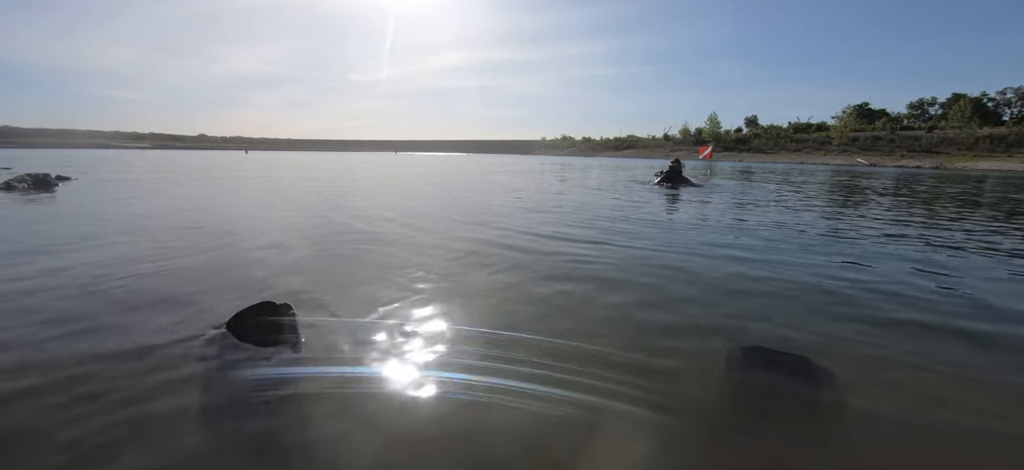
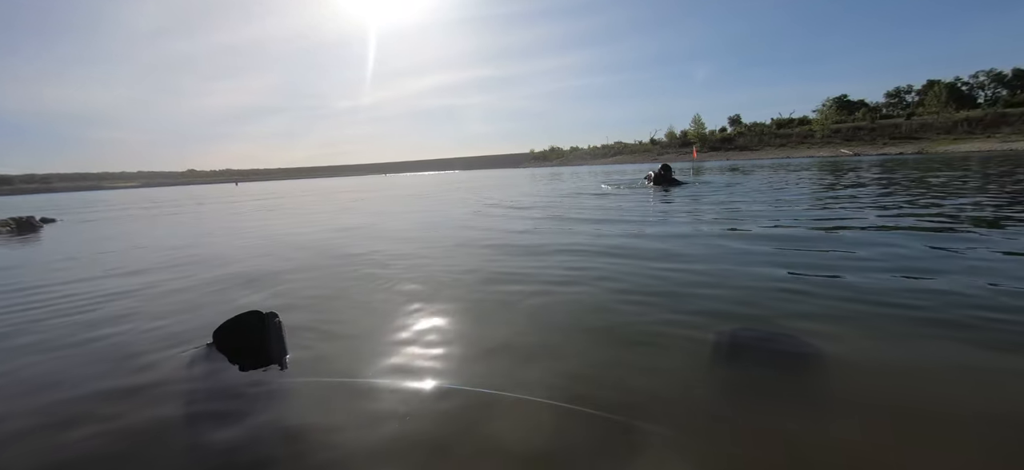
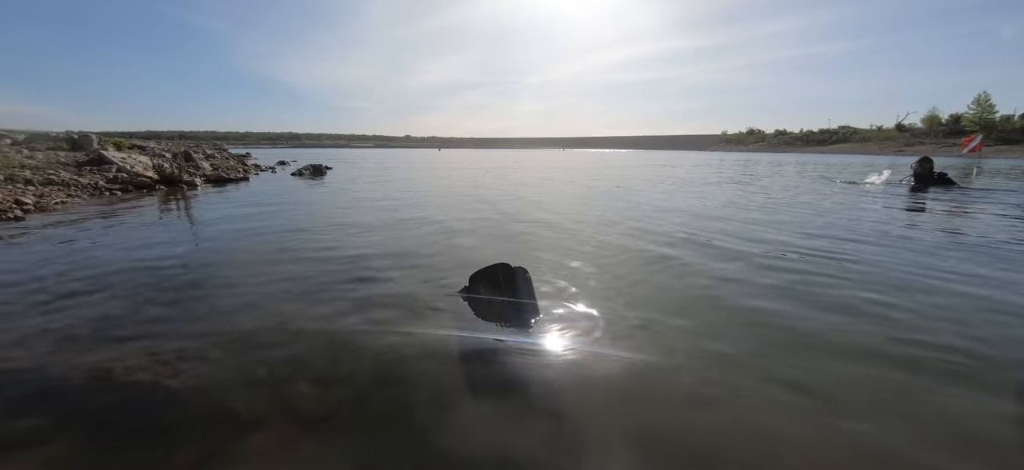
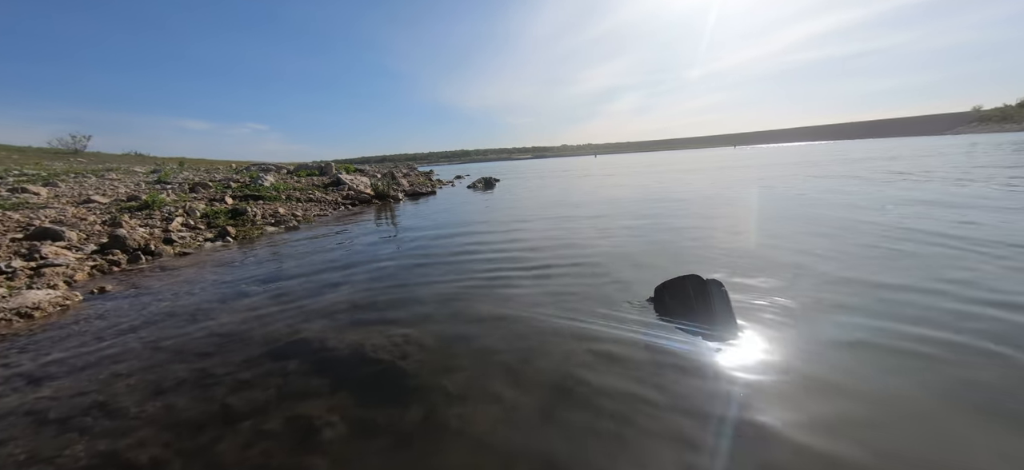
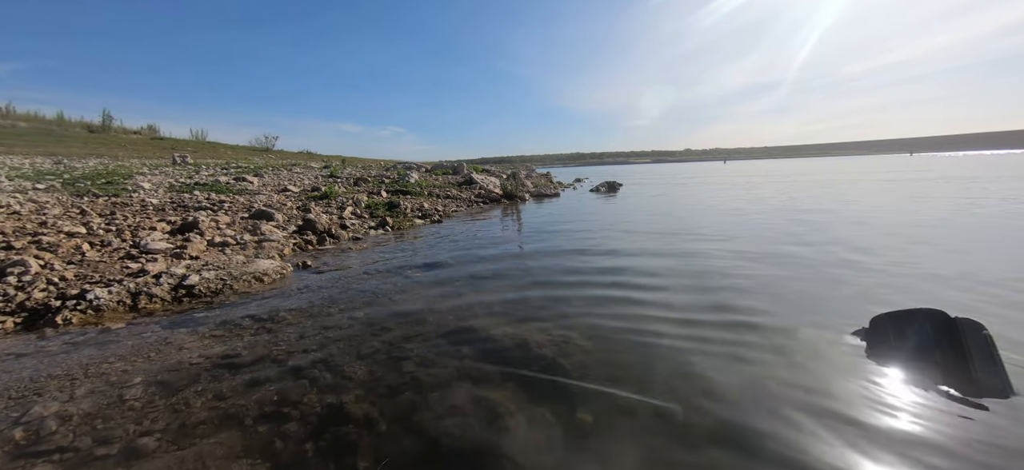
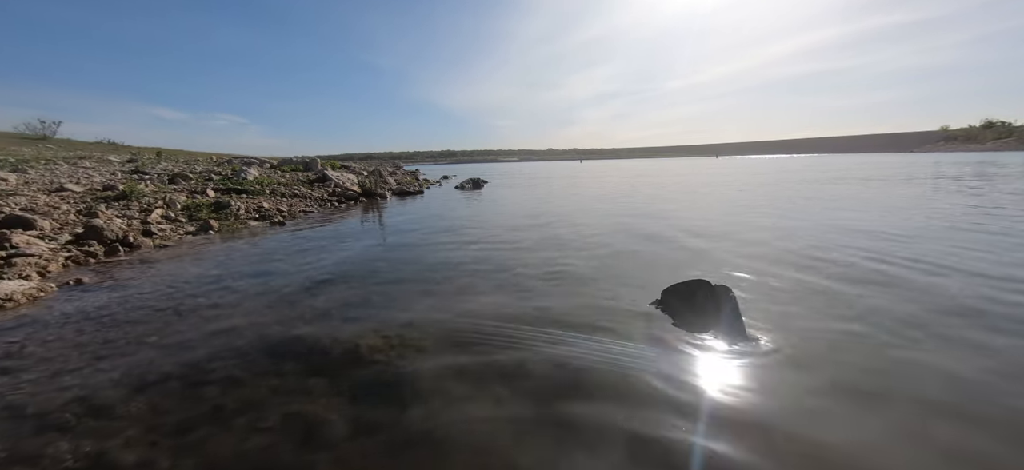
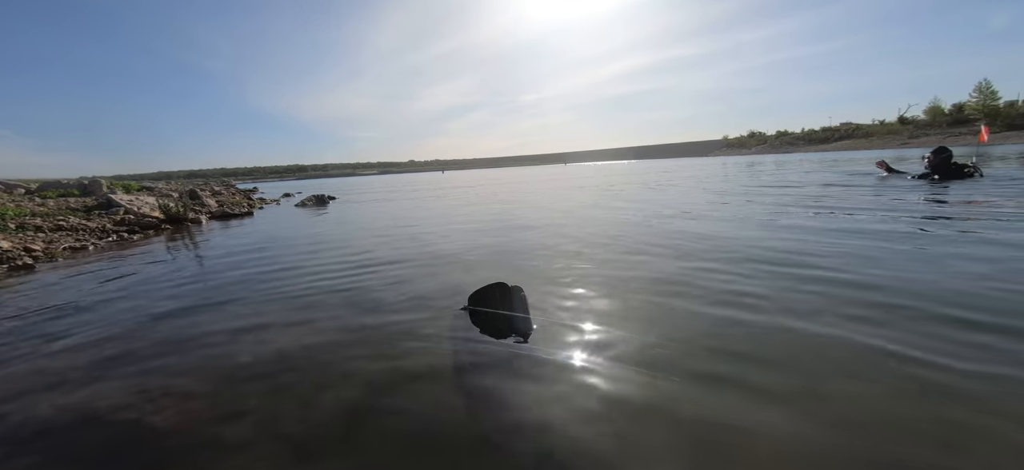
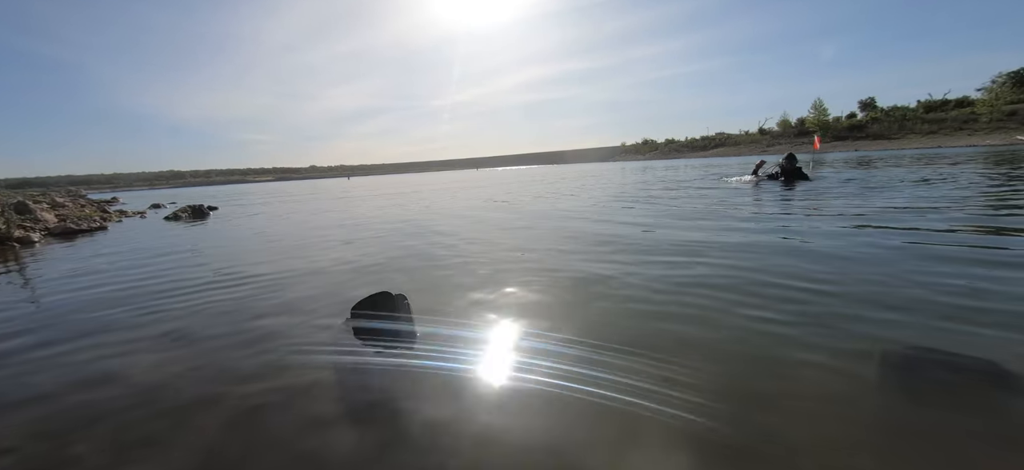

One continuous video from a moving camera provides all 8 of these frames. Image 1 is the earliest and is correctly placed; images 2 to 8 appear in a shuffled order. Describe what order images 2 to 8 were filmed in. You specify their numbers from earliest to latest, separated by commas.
3, 6, 5, 4, 7, 8, 2
